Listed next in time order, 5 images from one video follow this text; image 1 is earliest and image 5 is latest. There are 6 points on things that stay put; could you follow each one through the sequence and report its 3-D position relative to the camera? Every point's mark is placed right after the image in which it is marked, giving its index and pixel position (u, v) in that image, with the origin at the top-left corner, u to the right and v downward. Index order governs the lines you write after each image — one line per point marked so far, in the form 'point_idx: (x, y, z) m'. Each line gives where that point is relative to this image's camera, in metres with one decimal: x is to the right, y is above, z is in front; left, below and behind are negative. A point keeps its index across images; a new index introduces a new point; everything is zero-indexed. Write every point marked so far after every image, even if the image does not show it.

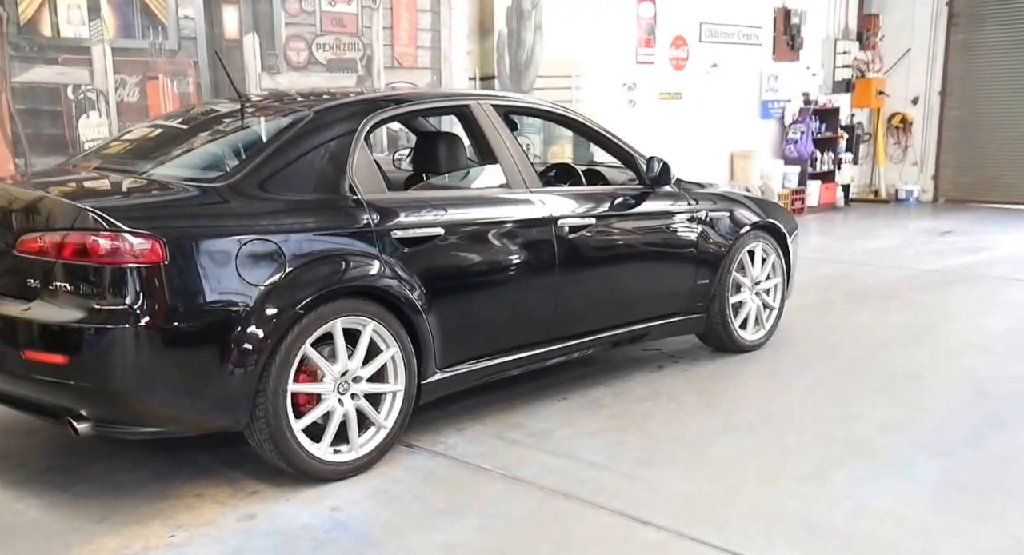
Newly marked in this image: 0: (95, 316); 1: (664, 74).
0: (-1.2, -0.1, +2.7) m
1: (+1.5, +2.1, +10.1) m
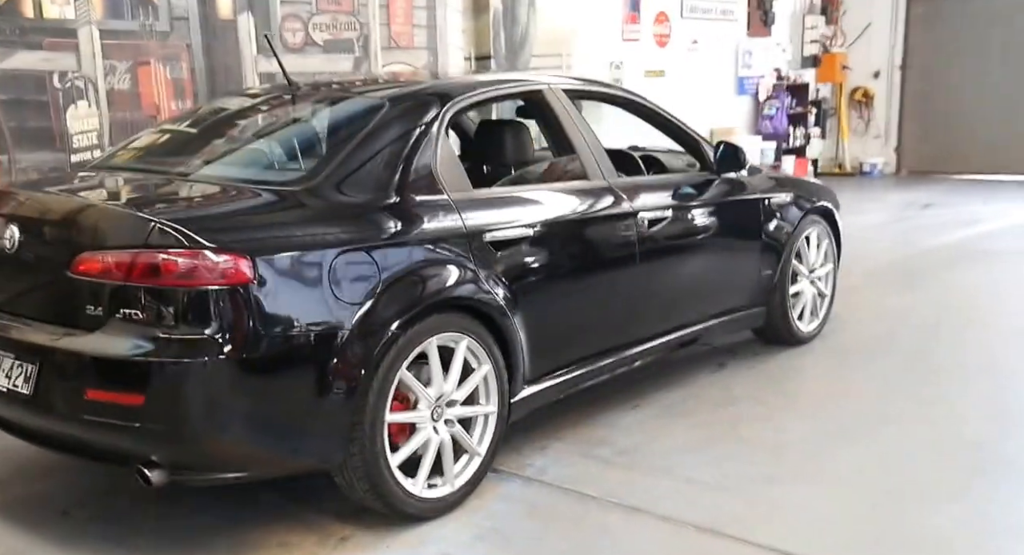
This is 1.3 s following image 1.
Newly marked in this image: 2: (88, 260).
0: (-0.8, -0.2, +2.3) m
1: (+1.3, +2.2, +9.8) m
2: (-1.0, 0.0, +2.4) m
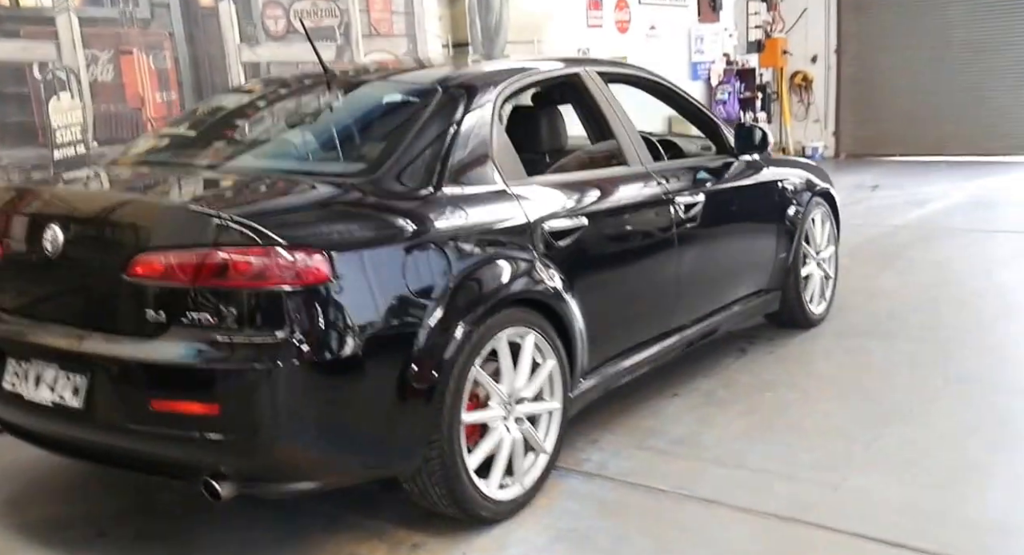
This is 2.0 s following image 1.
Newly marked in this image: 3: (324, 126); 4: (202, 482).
0: (-0.6, -0.2, +2.2) m
1: (+1.0, +2.3, +9.7) m
2: (-0.8, 0.0, +2.3) m
3: (-0.6, +0.5, +3.3) m
4: (-0.7, -0.5, +2.3) m
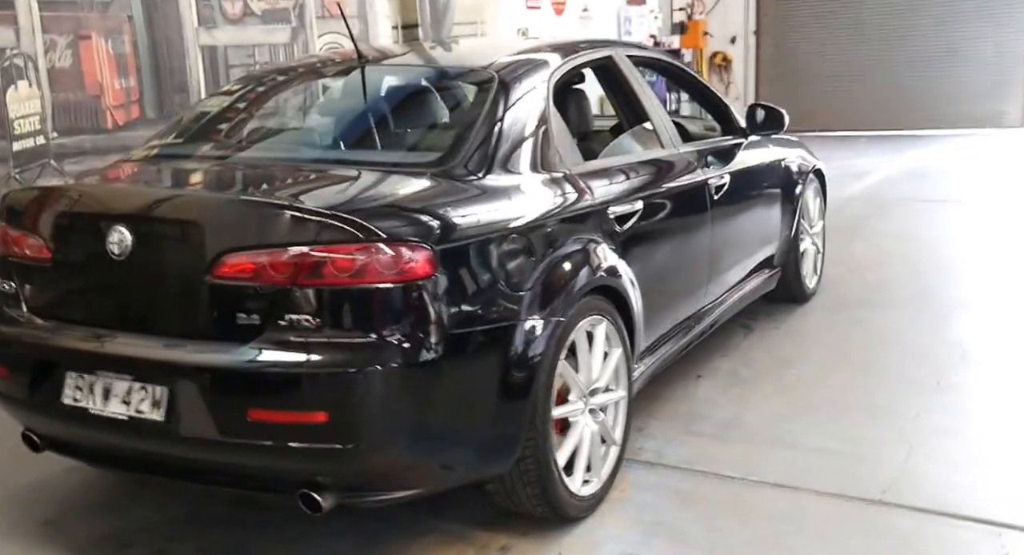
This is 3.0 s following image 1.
0: (-0.4, -0.2, +2.1) m
1: (+0.4, +2.5, +9.7) m
2: (-0.6, 0.0, +2.1) m
3: (-0.5, +0.5, +3.2) m
4: (-0.4, -0.5, +2.2) m
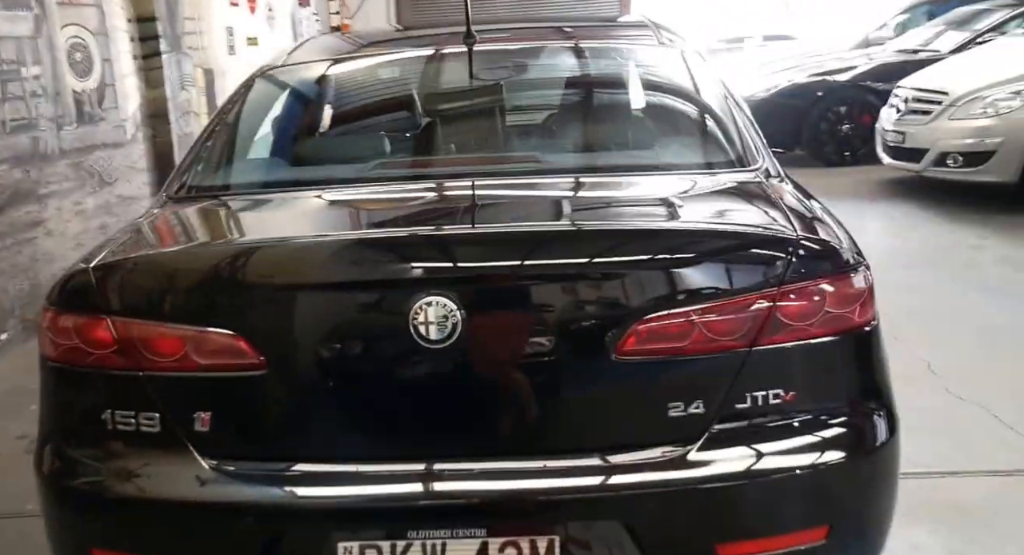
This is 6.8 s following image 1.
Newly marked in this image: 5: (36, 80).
0: (+0.4, -0.3, +1.5) m
1: (-2.3, +2.3, +8.7) m
2: (+0.2, -0.1, +1.4) m
3: (-0.2, +0.4, +2.4) m
4: (+0.3, -0.6, +1.5) m
5: (-2.2, +0.9, +4.5) m
